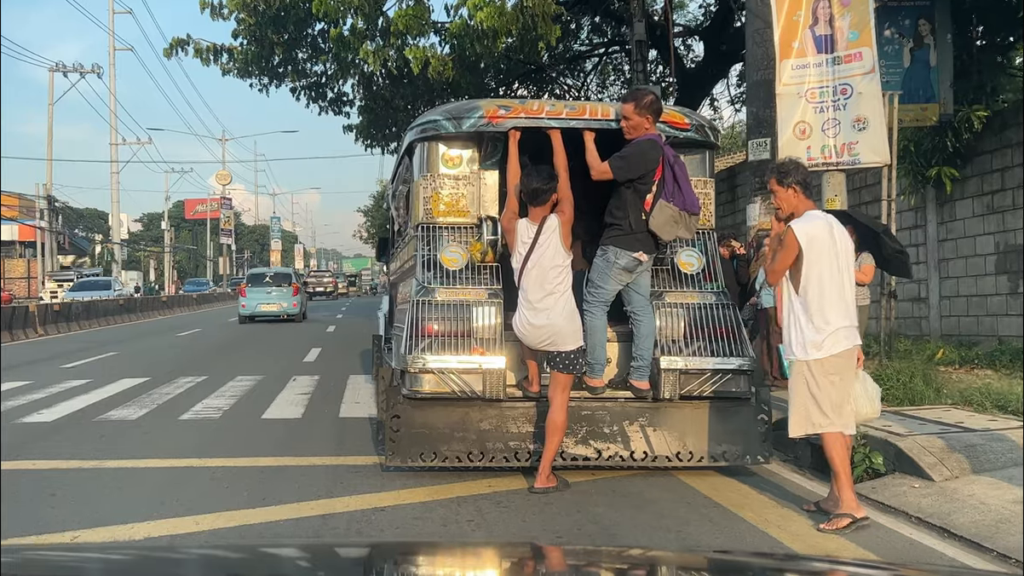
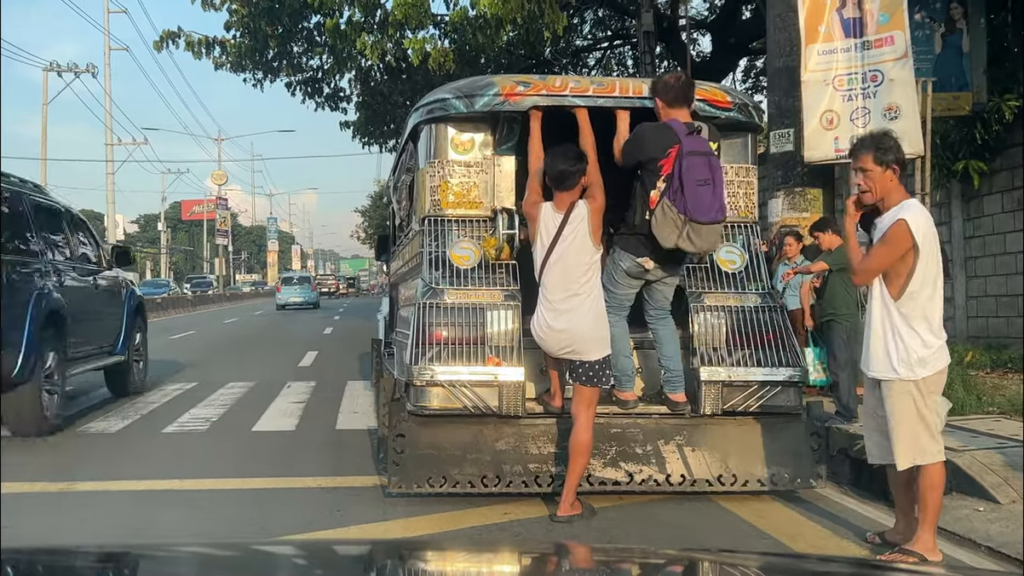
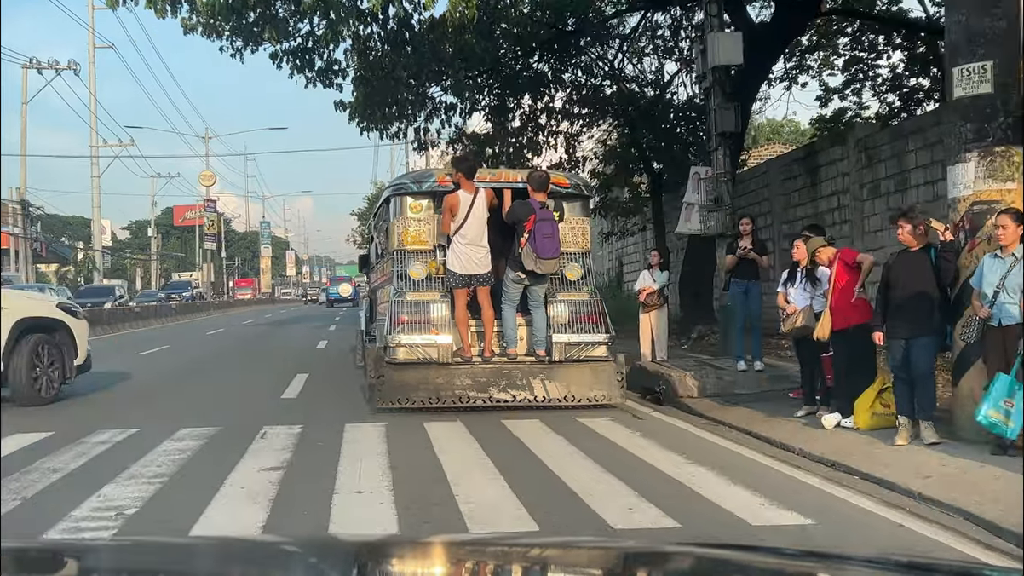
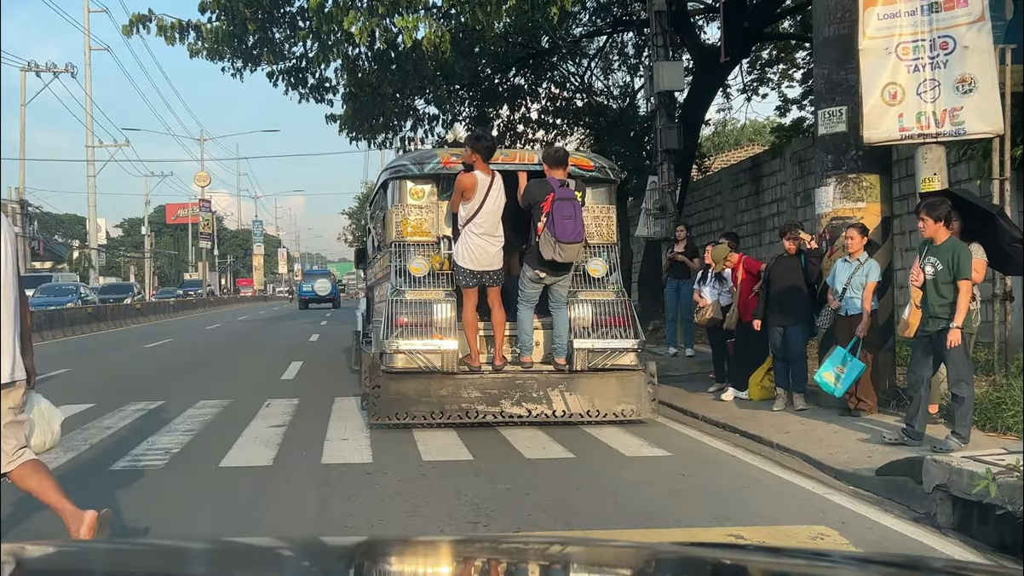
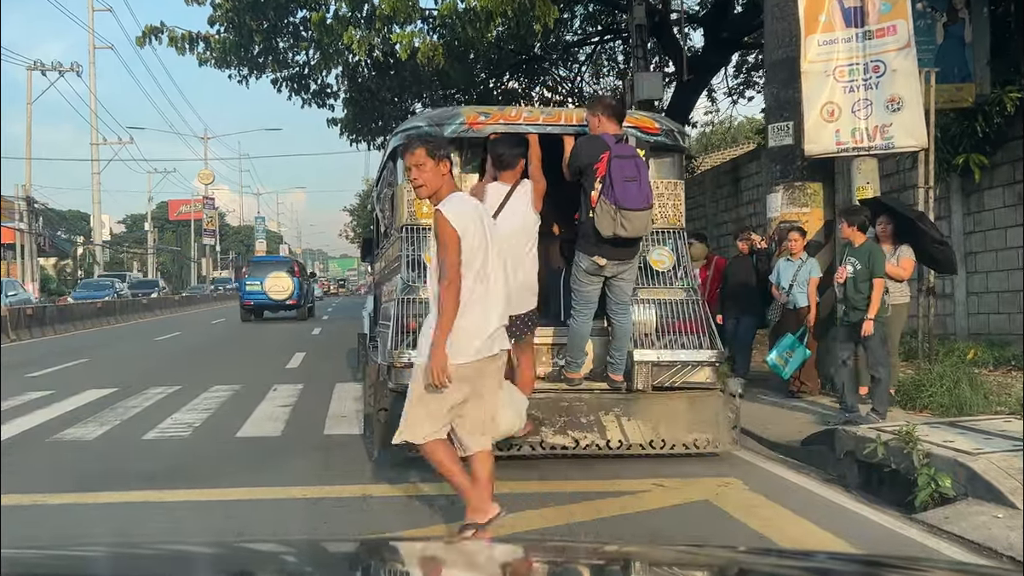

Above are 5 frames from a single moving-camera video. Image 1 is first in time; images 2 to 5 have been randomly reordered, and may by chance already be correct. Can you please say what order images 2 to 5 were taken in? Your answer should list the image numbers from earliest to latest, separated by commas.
2, 5, 4, 3
